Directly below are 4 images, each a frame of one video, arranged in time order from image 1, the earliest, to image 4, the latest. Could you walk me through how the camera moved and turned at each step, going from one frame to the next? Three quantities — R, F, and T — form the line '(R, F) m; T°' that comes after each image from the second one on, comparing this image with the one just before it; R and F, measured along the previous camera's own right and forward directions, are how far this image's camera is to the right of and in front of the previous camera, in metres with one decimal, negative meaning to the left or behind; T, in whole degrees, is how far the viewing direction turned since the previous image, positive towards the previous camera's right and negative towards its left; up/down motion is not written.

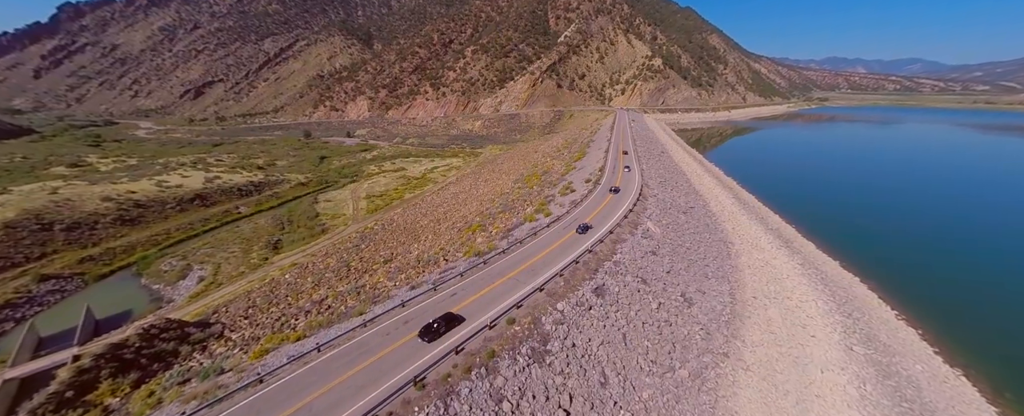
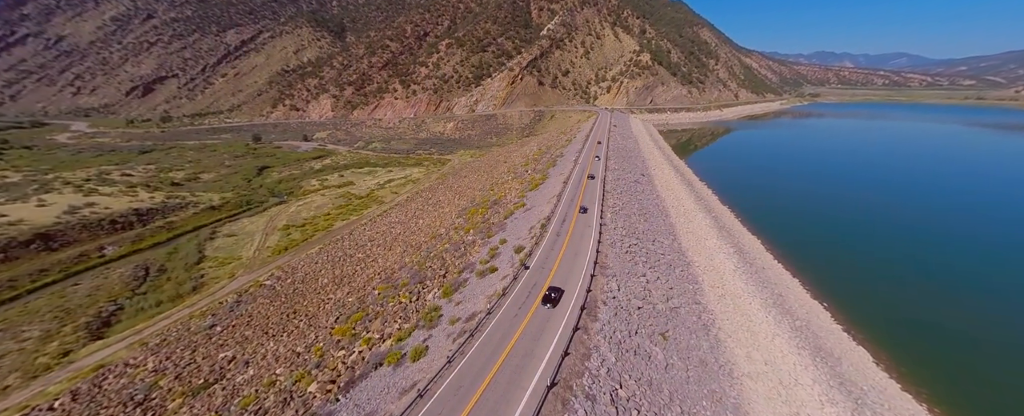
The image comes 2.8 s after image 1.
(+4.8, +8.3) m; +2°
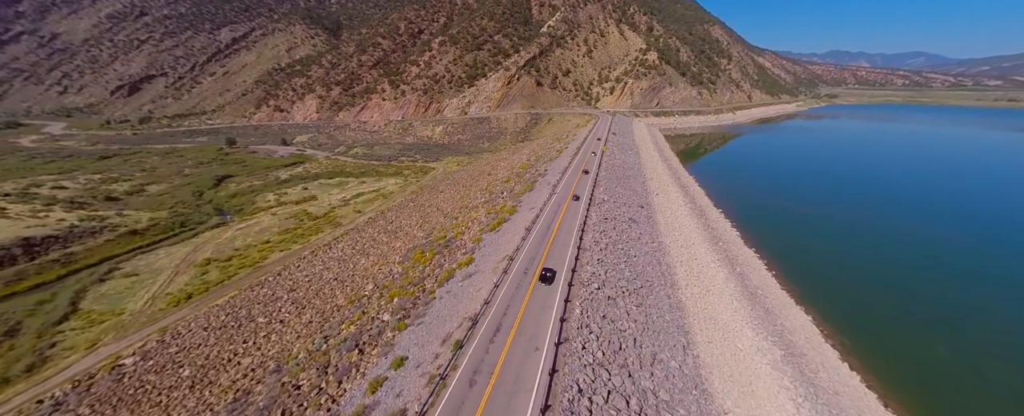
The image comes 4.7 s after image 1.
(+3.4, +7.4) m; -1°
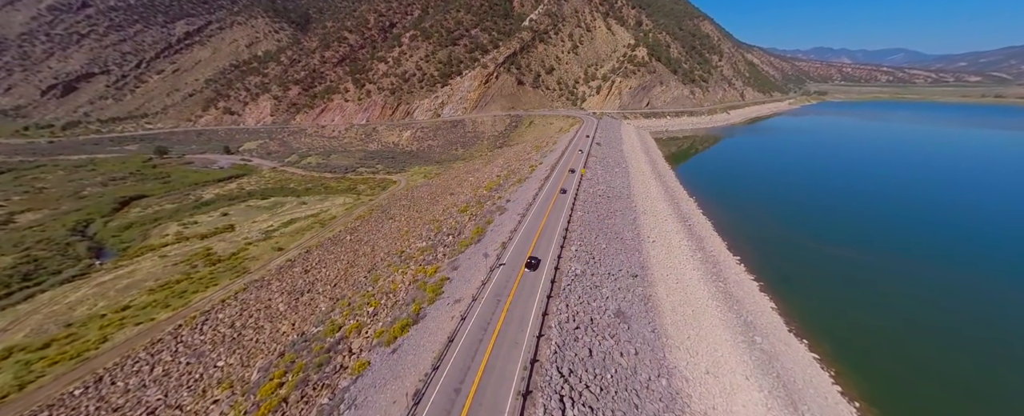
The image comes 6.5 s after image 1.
(+3.3, +8.9) m; +2°
